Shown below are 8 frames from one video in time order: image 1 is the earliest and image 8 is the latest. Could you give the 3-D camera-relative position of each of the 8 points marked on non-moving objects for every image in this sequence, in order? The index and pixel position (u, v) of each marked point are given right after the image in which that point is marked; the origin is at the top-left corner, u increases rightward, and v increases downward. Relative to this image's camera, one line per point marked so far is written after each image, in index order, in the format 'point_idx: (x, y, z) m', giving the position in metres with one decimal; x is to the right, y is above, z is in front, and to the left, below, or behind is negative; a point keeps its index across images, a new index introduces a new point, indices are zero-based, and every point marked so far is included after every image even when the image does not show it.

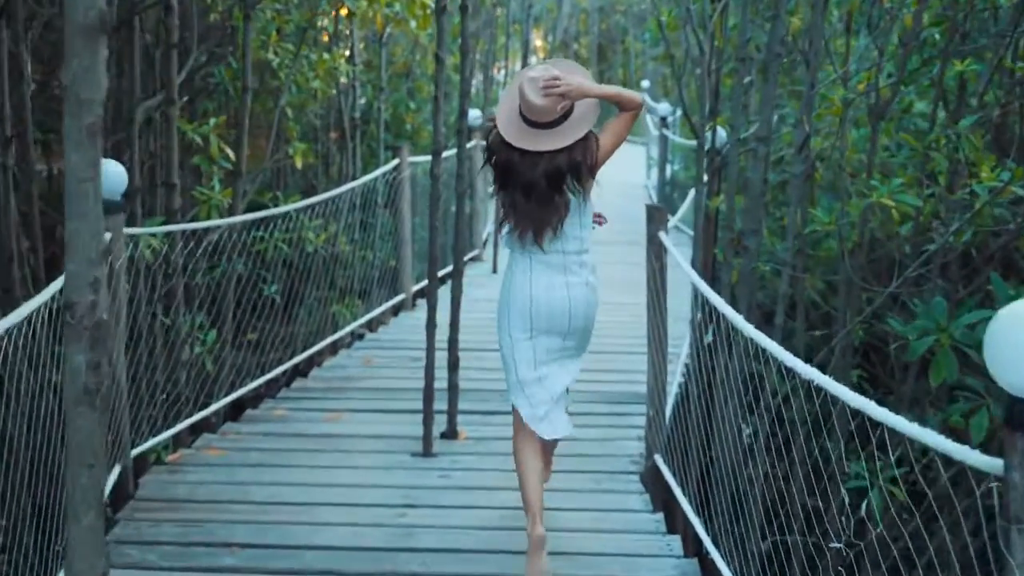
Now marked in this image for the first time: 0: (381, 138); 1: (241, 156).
0: (-0.8, +0.9, +7.6) m
1: (-1.0, +0.5, +4.6) m
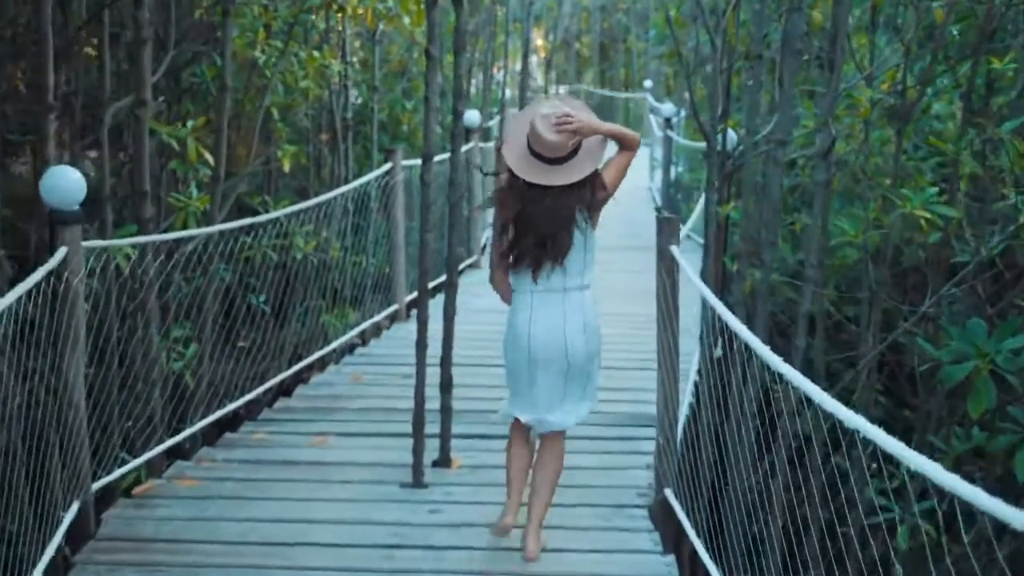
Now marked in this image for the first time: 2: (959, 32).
0: (-0.8, +0.9, +7.3) m
1: (-1.0, +0.4, +4.3) m
2: (+1.5, +0.8, +4.1) m
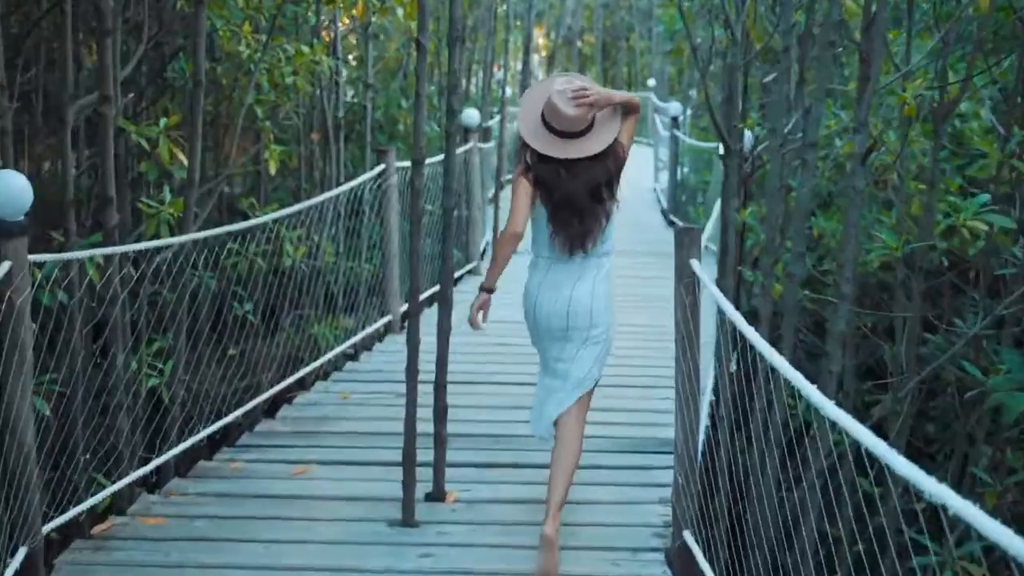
0: (-0.8, +0.8, +7.0) m
1: (-1.0, +0.4, +3.9) m
2: (+1.5, +0.8, +3.8) m
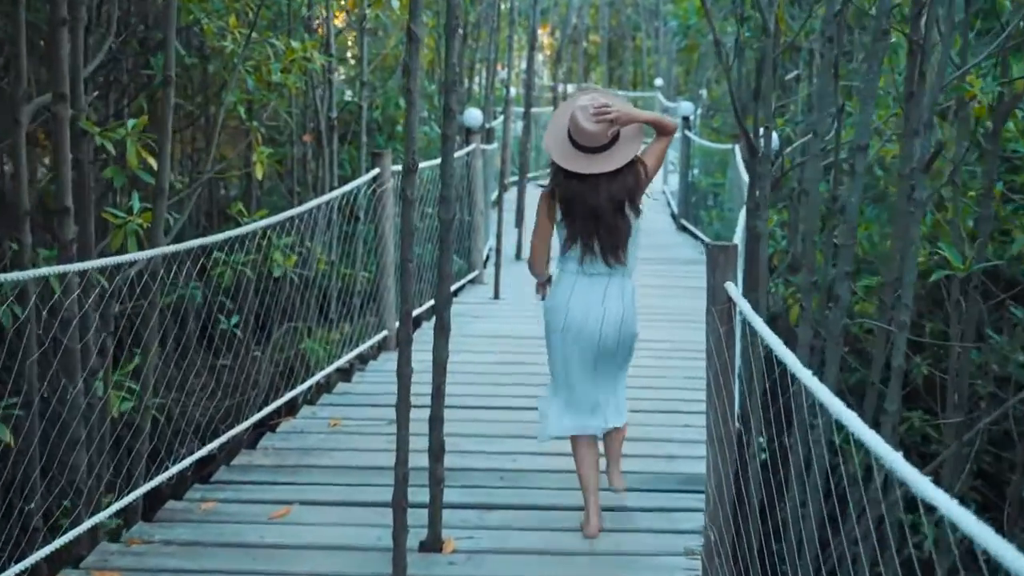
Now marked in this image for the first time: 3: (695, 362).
0: (-0.8, +0.8, +6.6) m
1: (-1.0, +0.3, +3.5) m
2: (+1.5, +0.7, +3.4) m
3: (+0.7, -0.3, +5.1) m
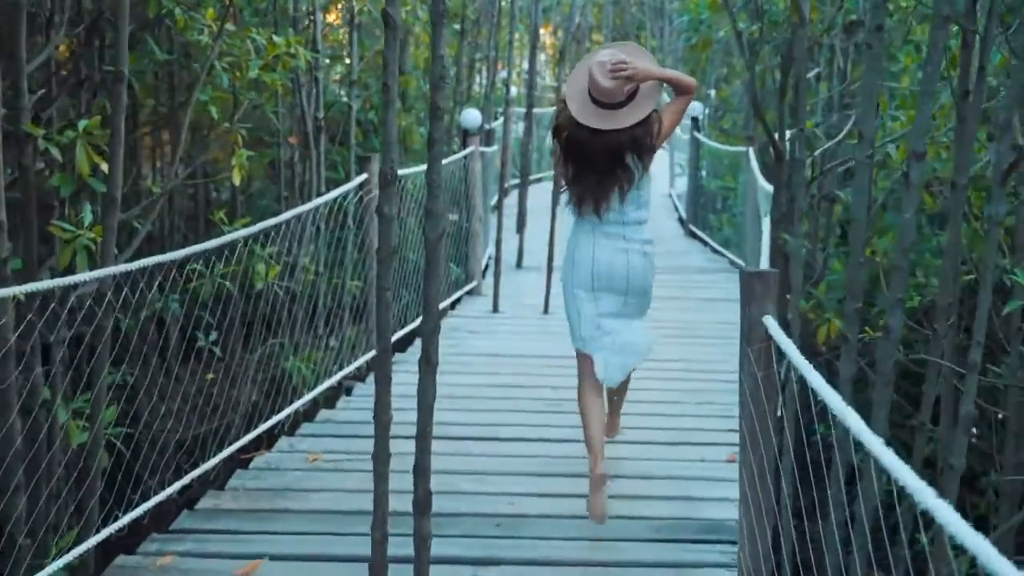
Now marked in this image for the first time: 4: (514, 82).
0: (-0.8, +0.7, +6.2) m
1: (-1.0, +0.3, +3.1) m
2: (+1.5, +0.7, +3.0) m
3: (+0.7, -0.4, +4.6) m
4: (0.0, +2.1, +13.0) m
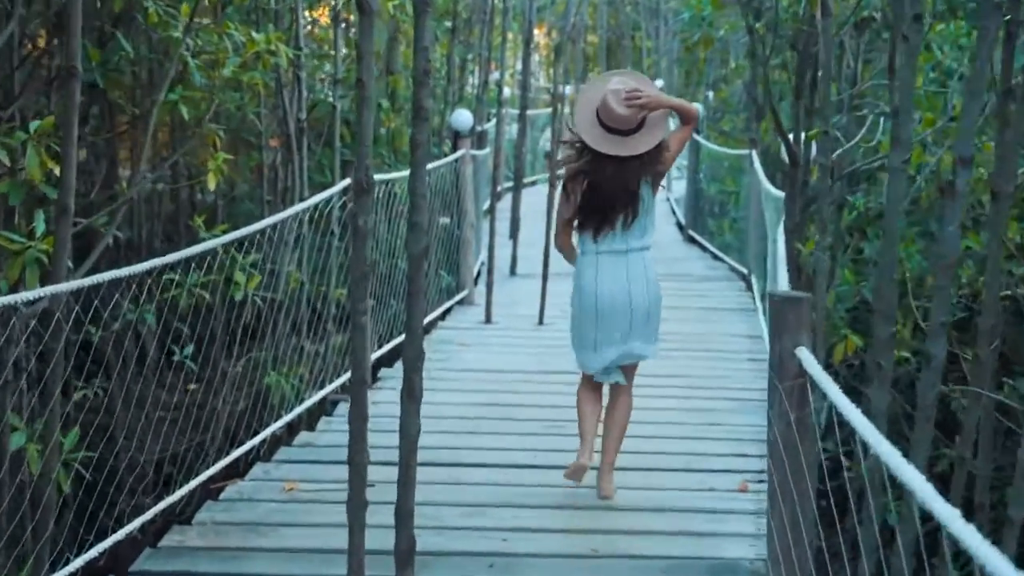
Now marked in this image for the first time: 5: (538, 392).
0: (-0.8, +0.7, +5.9) m
1: (-1.0, +0.2, +2.8) m
2: (+1.5, +0.6, +2.7) m
3: (+0.7, -0.4, +4.4) m
4: (0.0, +2.1, +12.7) m
5: (+0.1, -0.4, +4.4) m
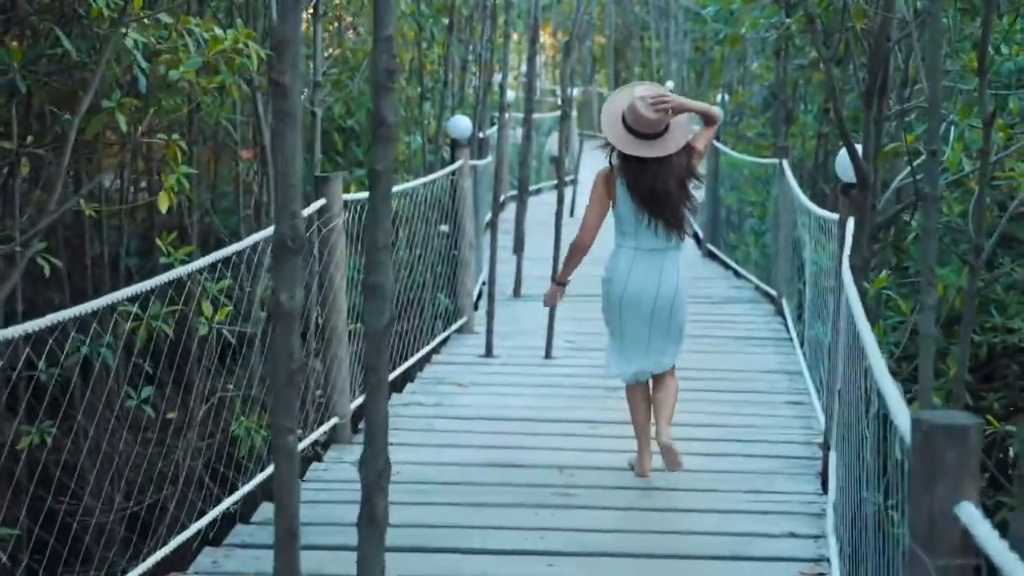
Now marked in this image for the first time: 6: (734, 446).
0: (-0.8, +0.5, +5.2) m
1: (-1.0, +0.1, +2.2) m
2: (+1.5, +0.5, +2.0) m
3: (+0.7, -0.5, +3.7) m
4: (0.0, +2.0, +12.1) m
5: (+0.1, -0.5, +3.8) m
6: (+0.7, -0.5, +3.9) m
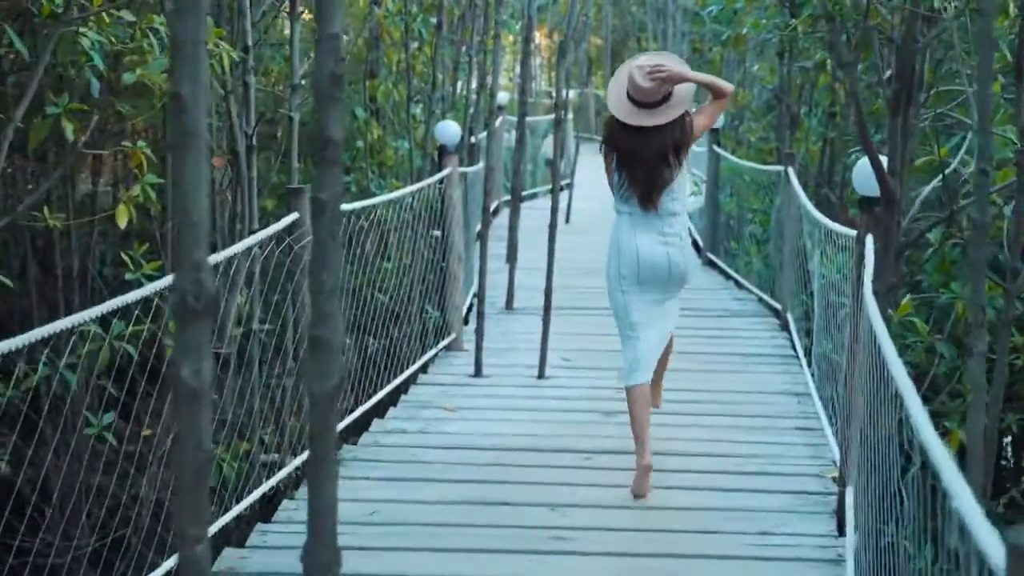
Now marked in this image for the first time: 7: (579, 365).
0: (-0.8, +0.5, +5.0) m
1: (-1.0, +0.1, +1.9) m
2: (+1.4, +0.5, +1.8) m
3: (+0.7, -0.6, +3.4) m
4: (-0.1, +1.9, +11.8) m
5: (+0.1, -0.5, +3.5) m
6: (+0.7, -0.5, +3.6) m
7: (+0.3, -0.3, +5.1) m
